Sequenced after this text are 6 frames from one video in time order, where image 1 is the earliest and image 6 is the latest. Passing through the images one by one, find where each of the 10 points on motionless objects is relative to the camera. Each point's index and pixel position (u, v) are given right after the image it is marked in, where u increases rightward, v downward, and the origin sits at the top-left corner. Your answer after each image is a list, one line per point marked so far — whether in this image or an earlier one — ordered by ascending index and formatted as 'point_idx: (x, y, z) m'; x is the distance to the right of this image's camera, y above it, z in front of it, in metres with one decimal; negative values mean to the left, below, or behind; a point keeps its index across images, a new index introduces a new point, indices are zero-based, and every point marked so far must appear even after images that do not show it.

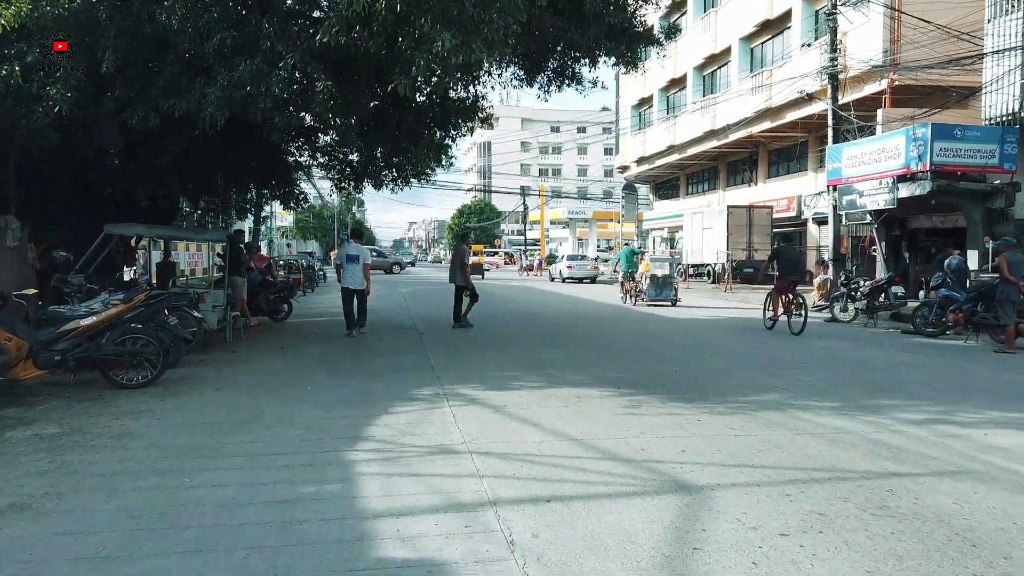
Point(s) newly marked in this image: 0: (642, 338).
0: (+2.2, -0.8, +13.5) m
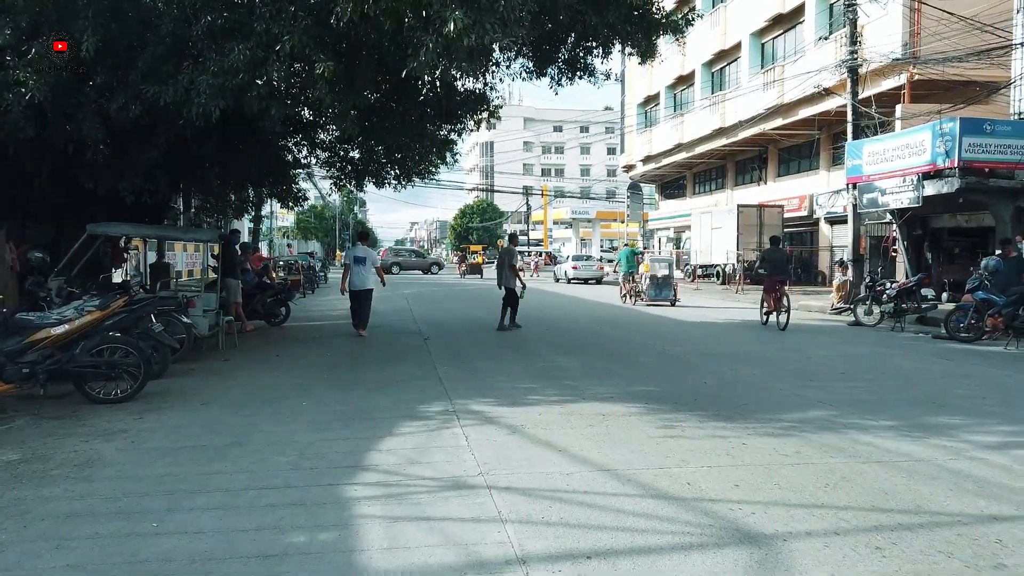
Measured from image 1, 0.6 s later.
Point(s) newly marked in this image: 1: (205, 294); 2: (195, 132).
0: (+2.4, -0.9, +12.7) m
1: (-4.3, -0.1, +11.2) m
2: (-4.2, +2.1, +10.5) m
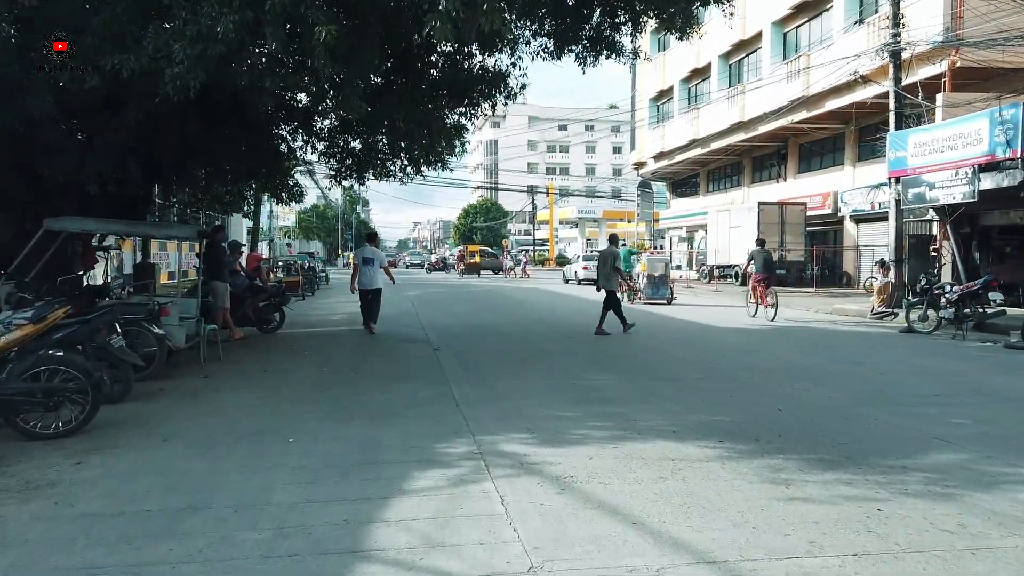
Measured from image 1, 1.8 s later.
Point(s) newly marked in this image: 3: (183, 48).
0: (+2.7, -0.9, +11.3) m
1: (-4.0, -0.1, +9.7) m
2: (-3.9, +2.0, +9.1) m
3: (-2.9, +2.1, +6.7) m
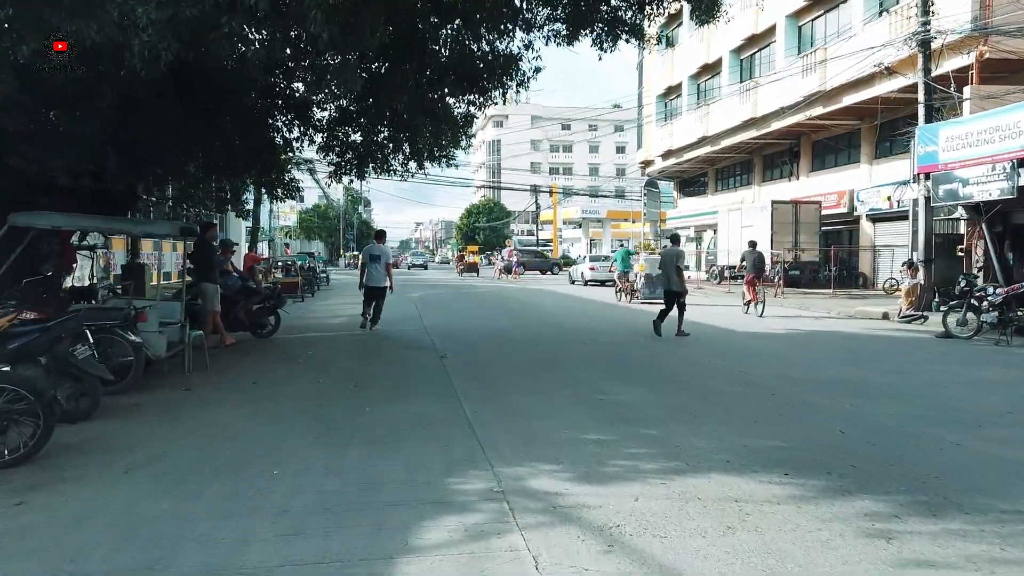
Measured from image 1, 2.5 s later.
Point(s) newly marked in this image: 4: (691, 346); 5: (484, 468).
0: (+2.8, -1.0, +10.4) m
1: (-3.9, -0.2, +8.8) m
2: (-3.7, +2.0, +8.2) m
3: (-2.7, +2.1, +5.9) m
4: (+2.8, -0.9, +12.2) m
5: (-0.2, -1.1, +4.8) m
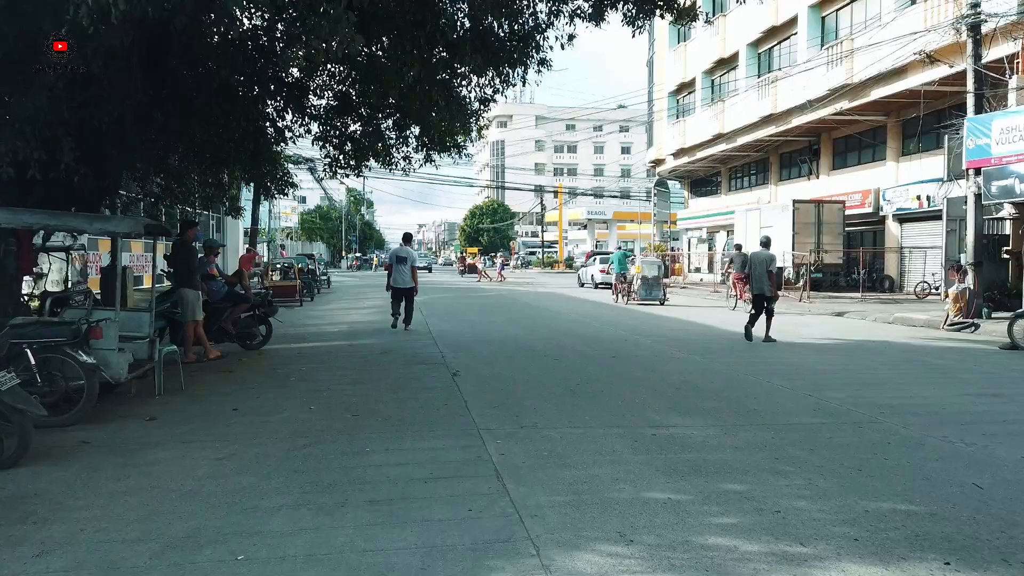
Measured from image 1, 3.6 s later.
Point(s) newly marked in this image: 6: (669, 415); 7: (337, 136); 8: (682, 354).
0: (+3.1, -1.0, +9.0) m
1: (-3.6, -0.2, +7.5) m
2: (-3.5, +1.9, +6.9) m
3: (-2.5, +2.0, +4.5) m
4: (+3.0, -1.0, +10.9) m
5: (+0.1, -1.2, +3.4) m
6: (+1.3, -1.1, +6.6) m
7: (-2.9, +2.5, +13.2) m
8: (+2.5, -1.0, +11.5) m
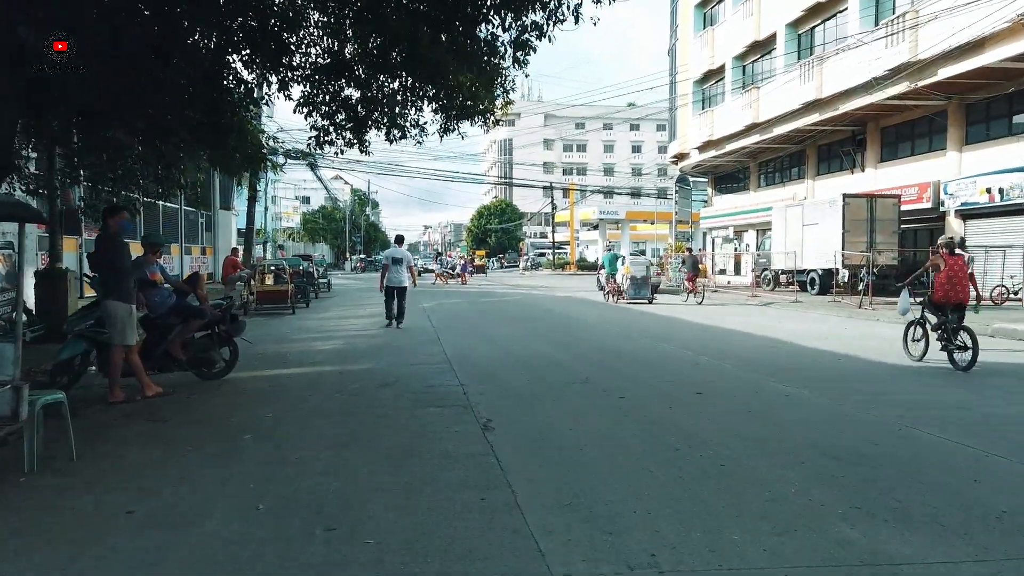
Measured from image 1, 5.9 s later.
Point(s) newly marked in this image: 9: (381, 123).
0: (+3.5, -1.1, +6.2) m
1: (-3.2, -0.4, +4.7) m
2: (-3.0, +1.8, +4.1) m
3: (-2.0, +1.9, +1.8) m
4: (+3.5, -1.1, +8.1) m
5: (+0.5, -1.3, +0.7) m
6: (+1.8, -1.2, +3.8) m
7: (-2.4, +2.4, +10.5) m
8: (+3.0, -1.1, +8.7) m
9: (-1.7, +2.1, +10.3) m
